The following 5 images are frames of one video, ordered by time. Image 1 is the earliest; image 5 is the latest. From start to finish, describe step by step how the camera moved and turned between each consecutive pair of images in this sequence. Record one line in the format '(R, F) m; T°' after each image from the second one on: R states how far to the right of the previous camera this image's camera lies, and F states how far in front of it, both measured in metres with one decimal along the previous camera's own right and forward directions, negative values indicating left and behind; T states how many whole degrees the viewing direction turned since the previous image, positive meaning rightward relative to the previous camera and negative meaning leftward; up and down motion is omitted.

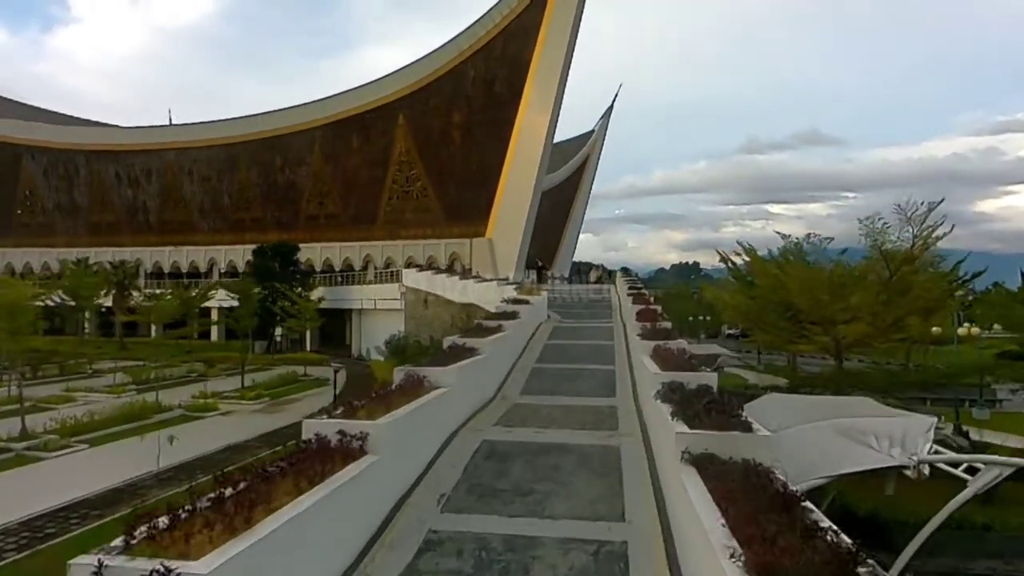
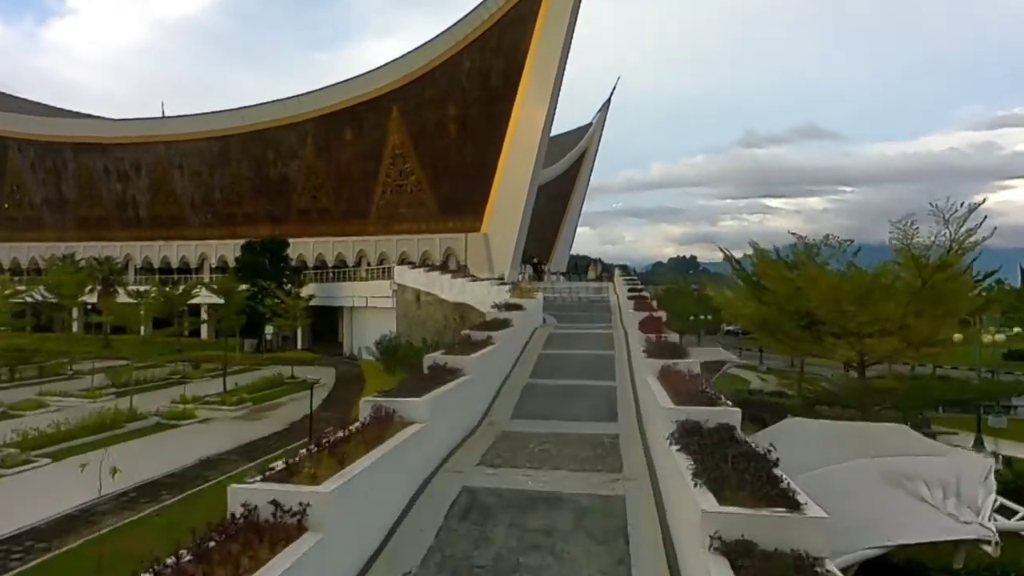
(0.0, +0.5) m; 0°
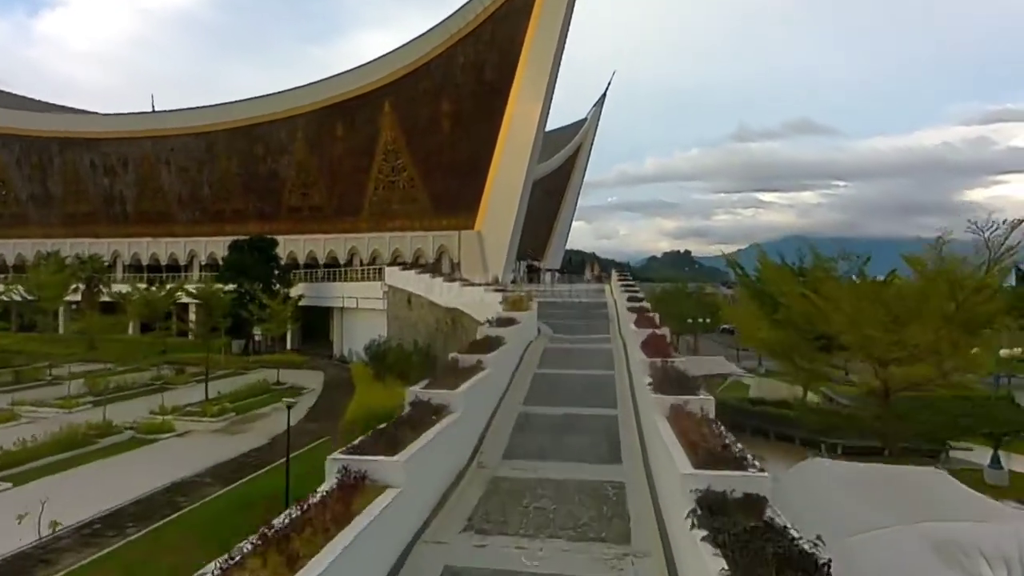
(0.0, +0.4) m; 0°
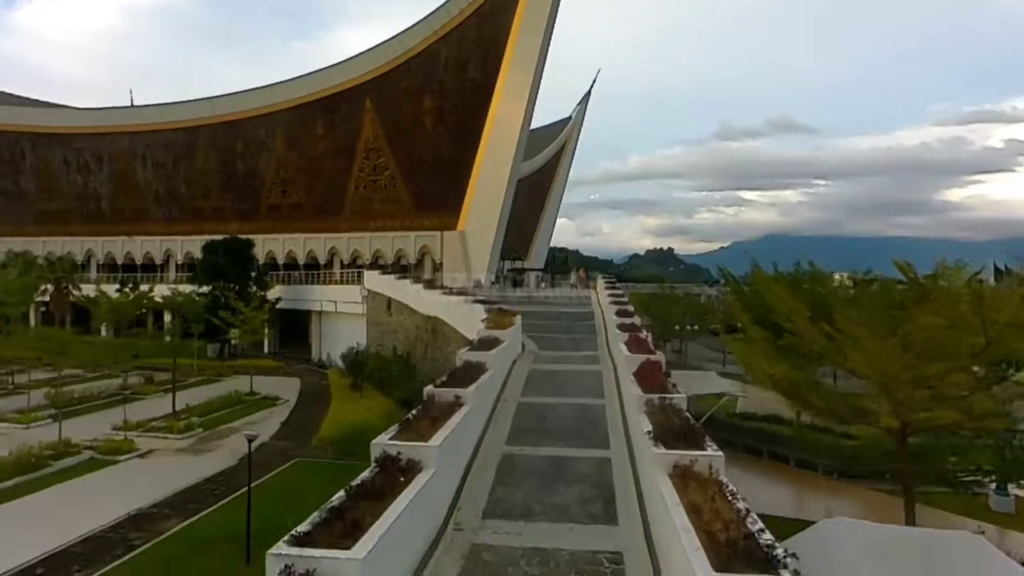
(0.0, +0.5) m; +1°
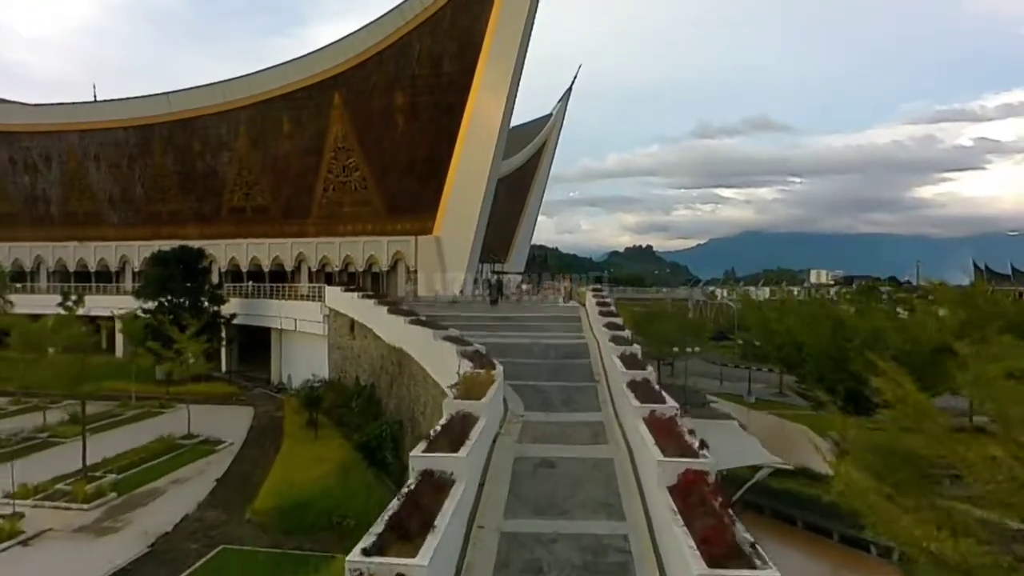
(0.0, +1.8) m; +2°
